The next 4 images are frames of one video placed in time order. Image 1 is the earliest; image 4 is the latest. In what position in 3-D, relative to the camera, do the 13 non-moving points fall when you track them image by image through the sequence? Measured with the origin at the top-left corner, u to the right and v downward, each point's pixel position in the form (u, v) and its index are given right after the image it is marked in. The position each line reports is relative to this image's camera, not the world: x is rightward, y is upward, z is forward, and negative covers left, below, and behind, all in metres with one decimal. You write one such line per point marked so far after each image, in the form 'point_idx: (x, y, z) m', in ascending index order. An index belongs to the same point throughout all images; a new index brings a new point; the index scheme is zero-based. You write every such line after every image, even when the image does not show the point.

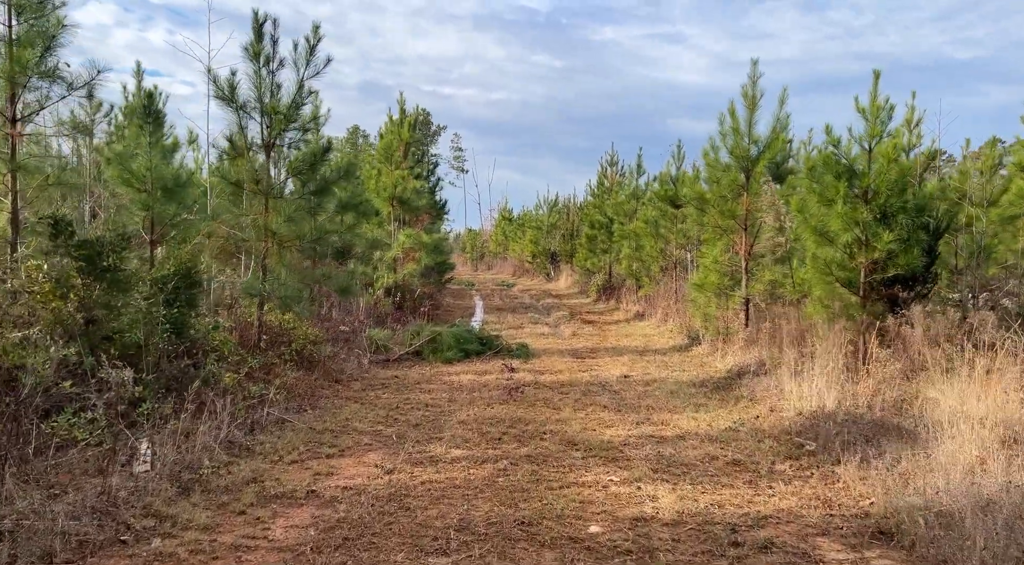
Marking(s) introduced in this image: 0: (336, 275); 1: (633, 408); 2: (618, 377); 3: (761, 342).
0: (-2.0, +0.1, +10.4) m
1: (+1.2, -1.3, +9.2) m
2: (+1.3, -1.2, +11.7) m
3: (+3.4, -0.8, +12.5) m
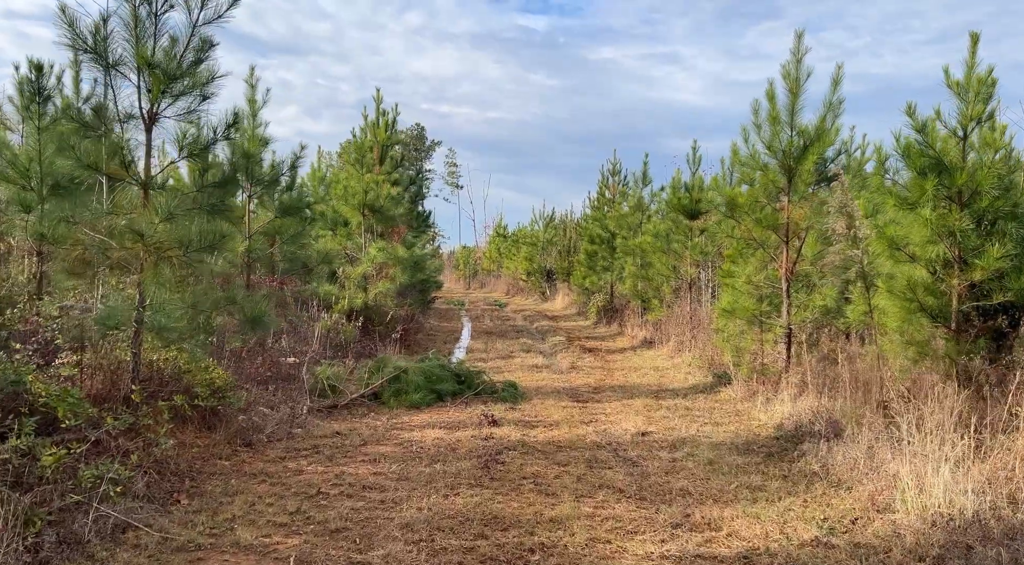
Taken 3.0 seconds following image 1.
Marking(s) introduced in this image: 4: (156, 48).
0: (-2.2, -0.1, +7.6) m
1: (+1.0, -1.5, +6.4) m
2: (+1.1, -1.5, +8.8) m
3: (+3.2, -1.1, +9.6) m
4: (-2.7, +1.8, +7.0) m
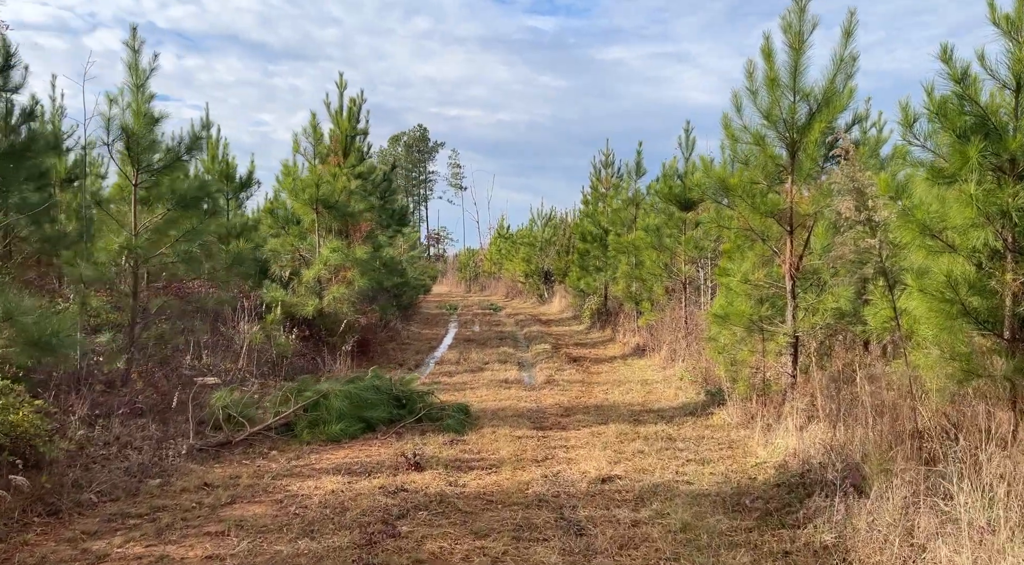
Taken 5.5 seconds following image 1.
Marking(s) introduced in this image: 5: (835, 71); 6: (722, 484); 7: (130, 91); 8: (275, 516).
0: (-2.8, -0.2, +5.6) m
1: (+0.4, -1.5, +4.4) m
2: (+0.6, -1.5, +6.8) m
3: (+2.6, -1.1, +7.6) m
4: (-3.4, +1.7, +5.1) m
5: (+3.1, +2.0, +8.9) m
6: (+1.5, -1.5, +6.7) m
7: (-3.8, +1.9, +9.1) m
8: (-1.5, -1.5, +6.0) m
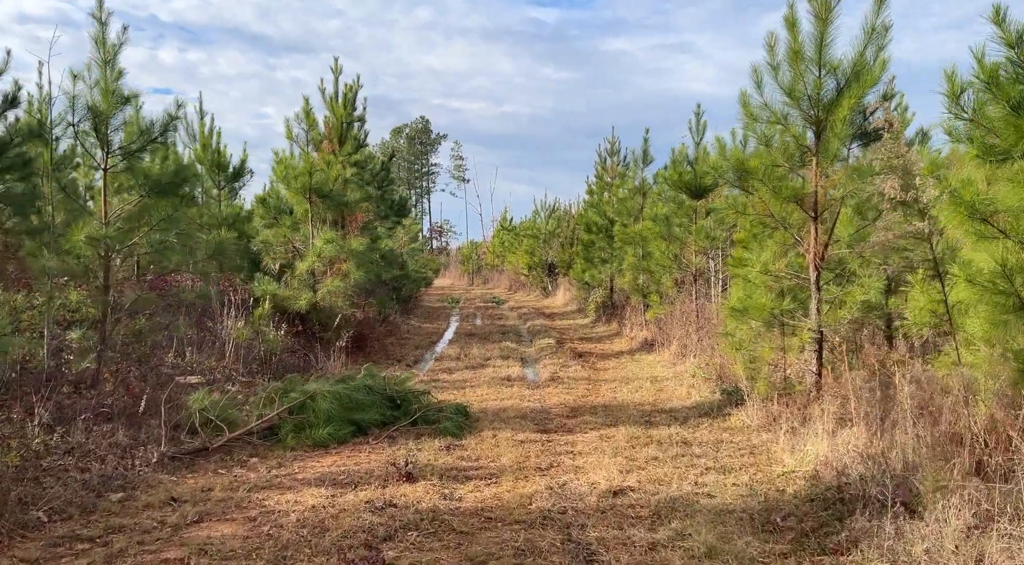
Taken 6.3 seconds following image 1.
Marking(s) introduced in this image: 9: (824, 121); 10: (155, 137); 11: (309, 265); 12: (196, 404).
0: (-2.8, -0.1, +4.9) m
1: (+0.4, -1.4, +3.7) m
2: (+0.6, -1.4, +6.1) m
3: (+2.6, -1.0, +6.9) m
4: (-3.4, +1.8, +4.4) m
5: (+3.1, +2.1, +8.1) m
6: (+1.5, -1.4, +6.1) m
7: (-3.8, +2.0, +8.4) m
8: (-1.5, -1.4, +5.3) m
9: (+2.8, +1.5, +8.3) m
10: (-3.3, +1.4, +8.6) m
11: (-3.0, +0.2, +13.1) m
12: (-2.8, -1.0, +8.0) m
